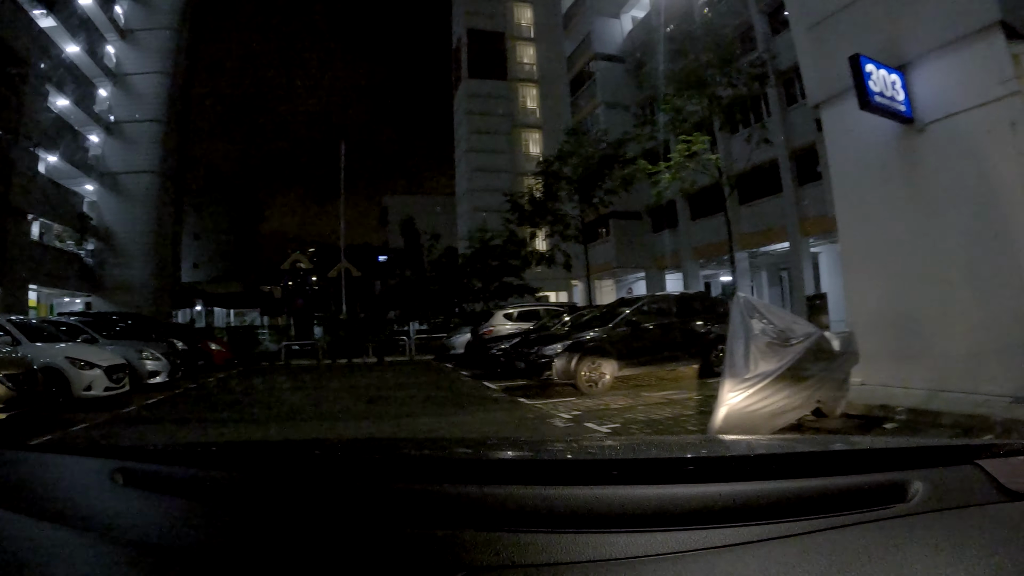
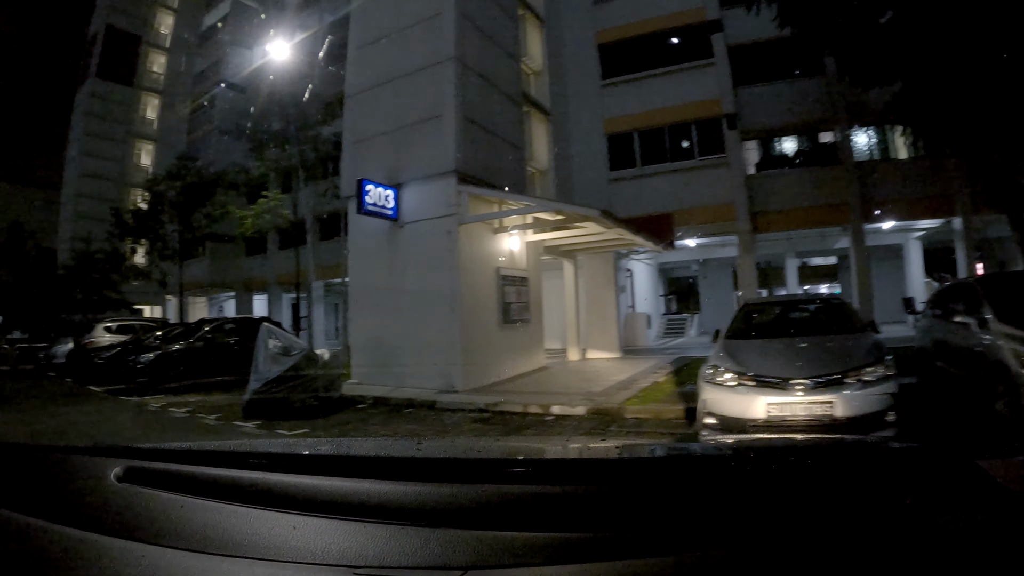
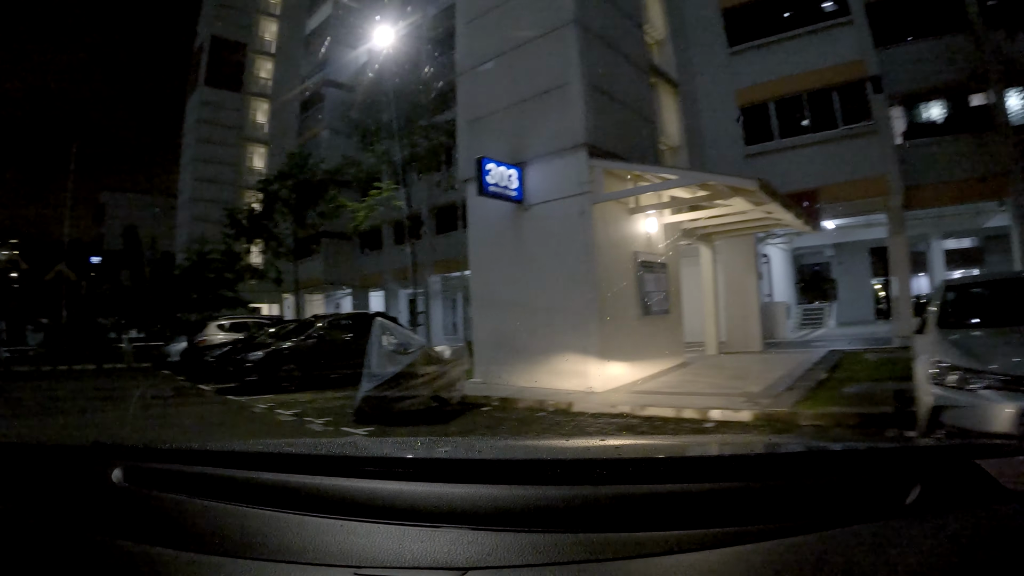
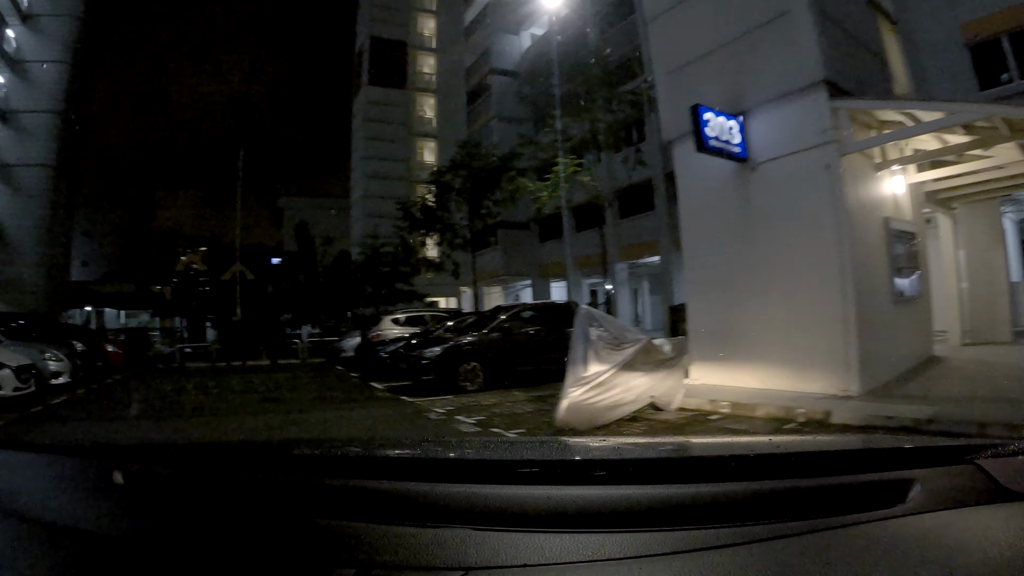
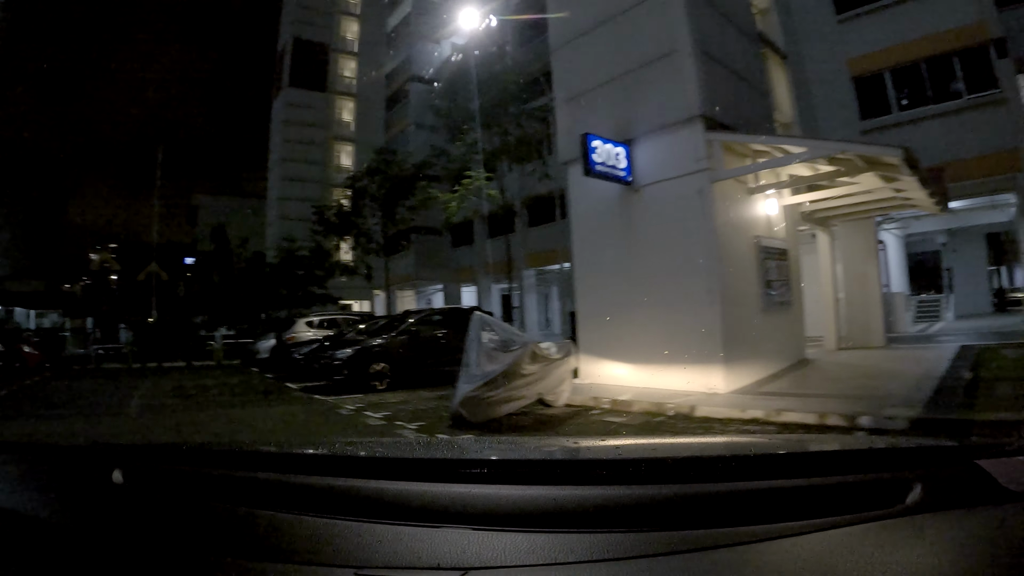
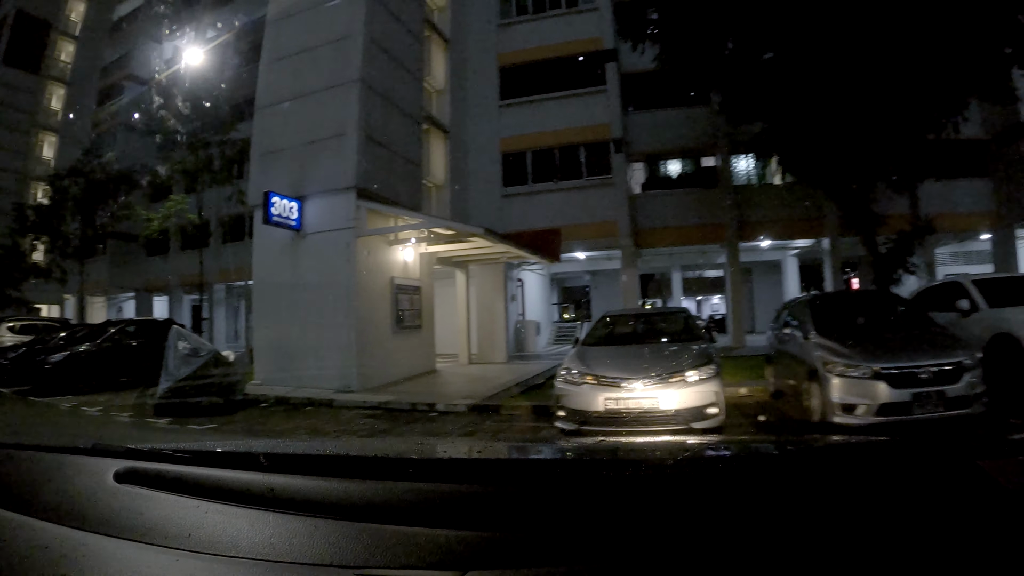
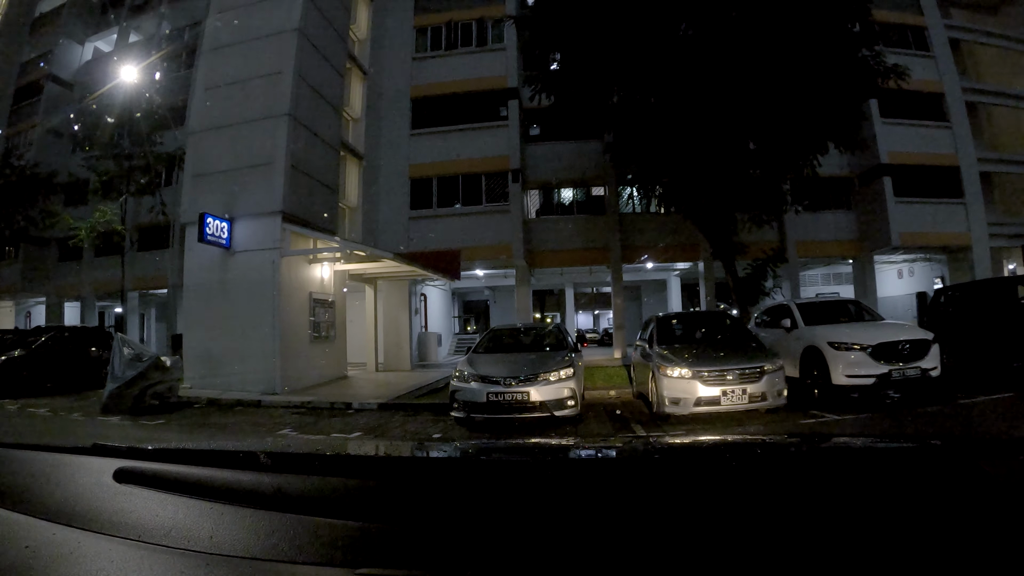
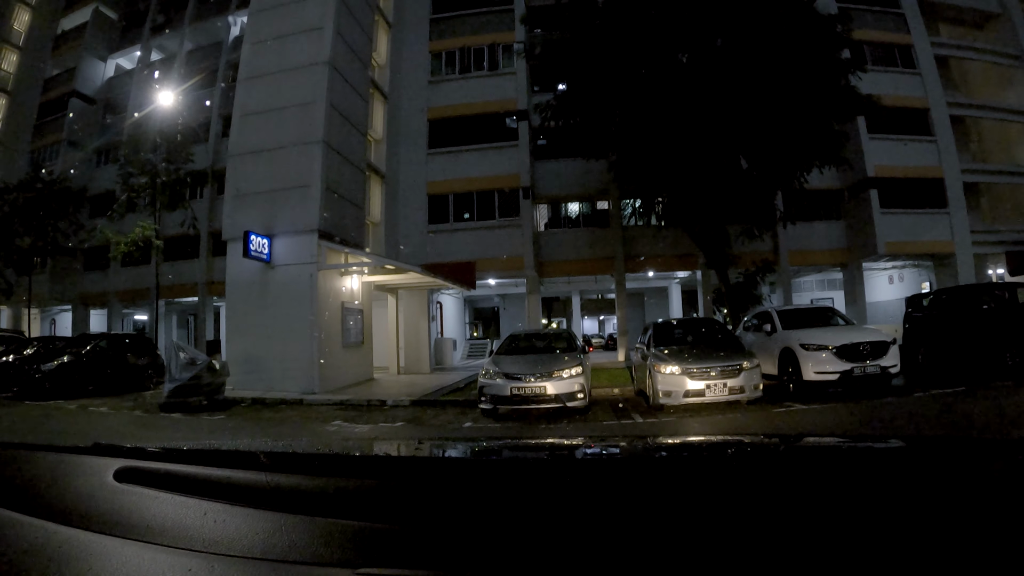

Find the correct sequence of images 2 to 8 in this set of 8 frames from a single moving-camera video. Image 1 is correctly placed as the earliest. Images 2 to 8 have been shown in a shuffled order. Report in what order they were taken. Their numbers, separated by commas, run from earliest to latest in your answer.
4, 5, 3, 2, 6, 7, 8
